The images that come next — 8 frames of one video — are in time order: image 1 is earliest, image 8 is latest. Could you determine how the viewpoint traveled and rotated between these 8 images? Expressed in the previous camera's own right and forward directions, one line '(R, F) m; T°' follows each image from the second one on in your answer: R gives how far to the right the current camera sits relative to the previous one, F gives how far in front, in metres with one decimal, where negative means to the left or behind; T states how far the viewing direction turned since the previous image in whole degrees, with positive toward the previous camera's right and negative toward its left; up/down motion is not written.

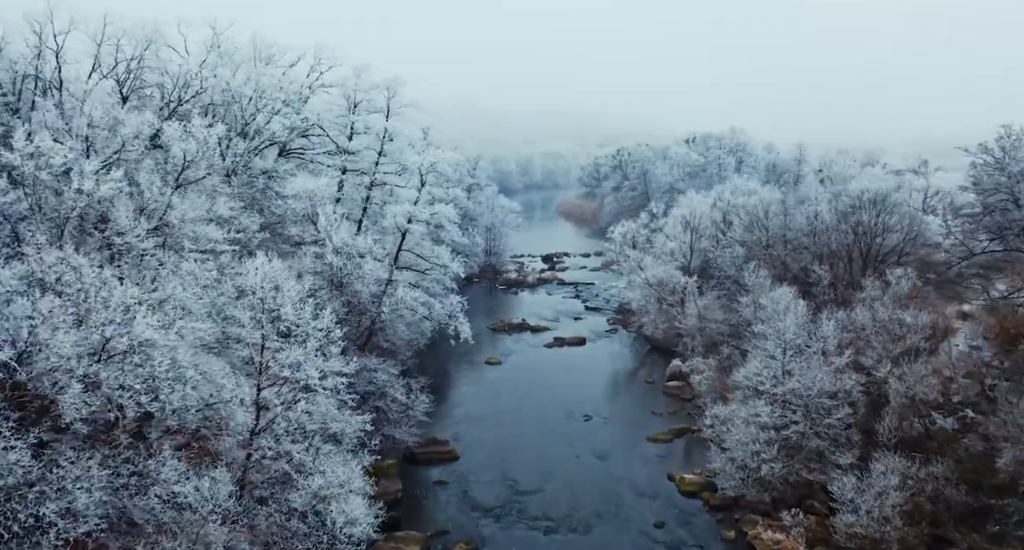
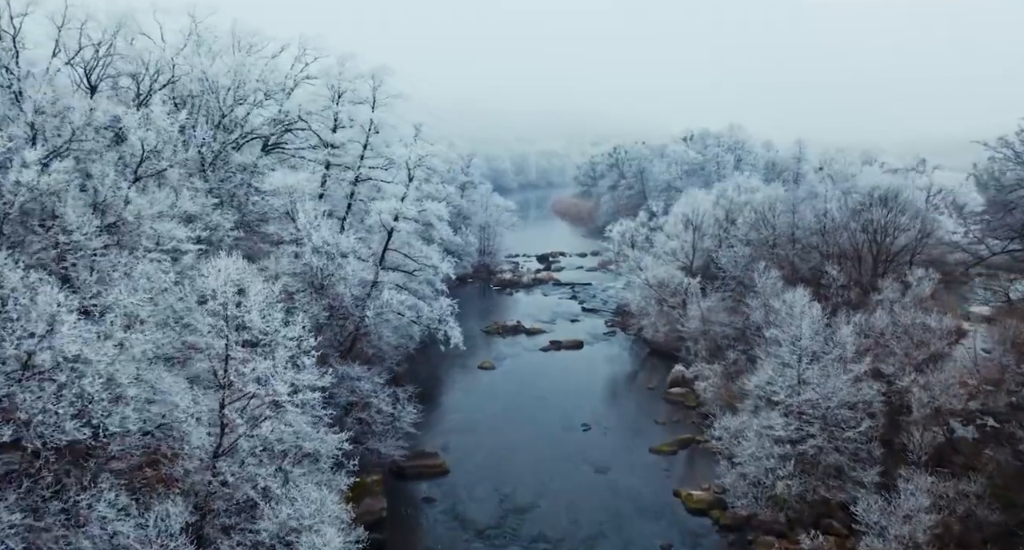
(0.0, +2.6) m; 0°
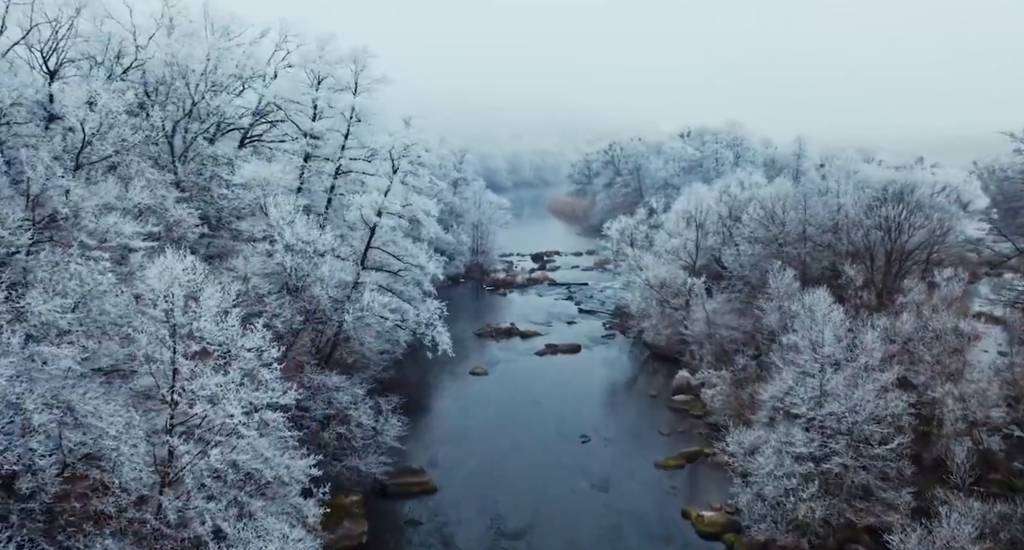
(0.0, +3.0) m; 0°
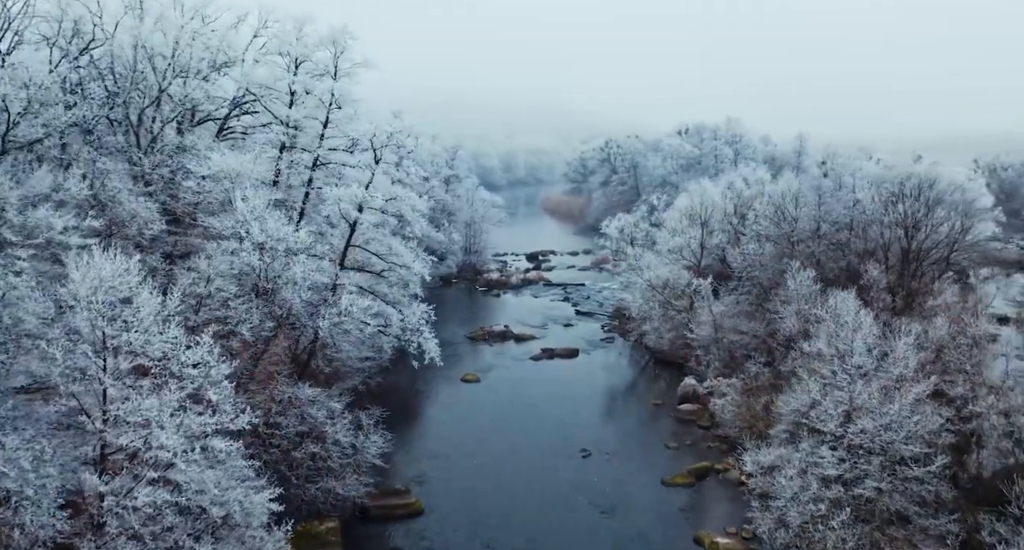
(0.0, +3.1) m; 0°
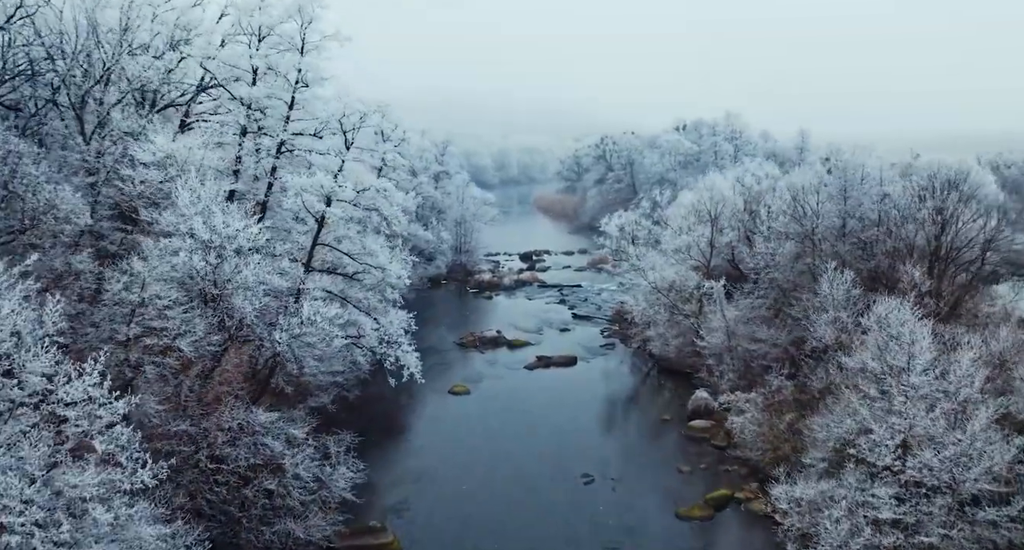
(0.0, +4.3) m; 0°
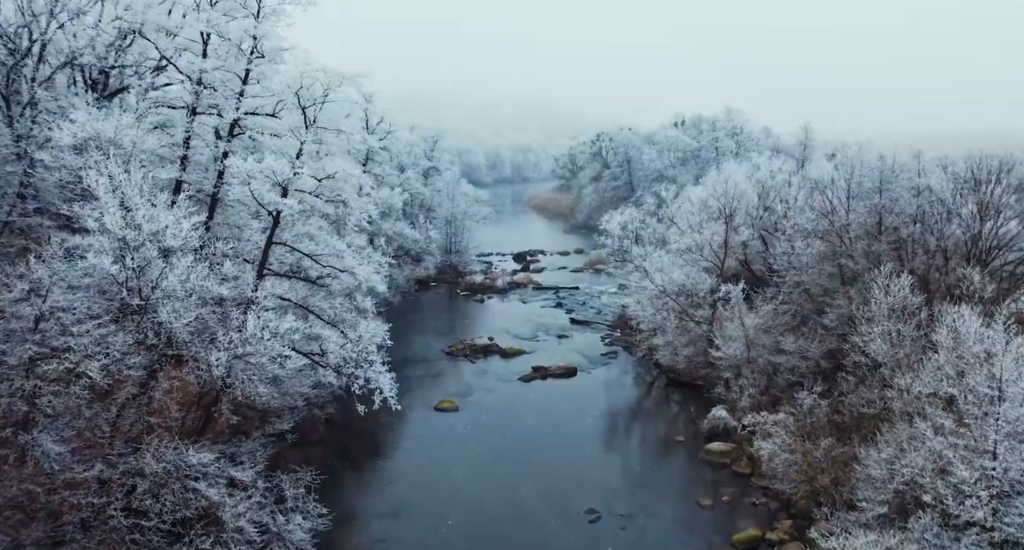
(0.0, +4.5) m; 0°
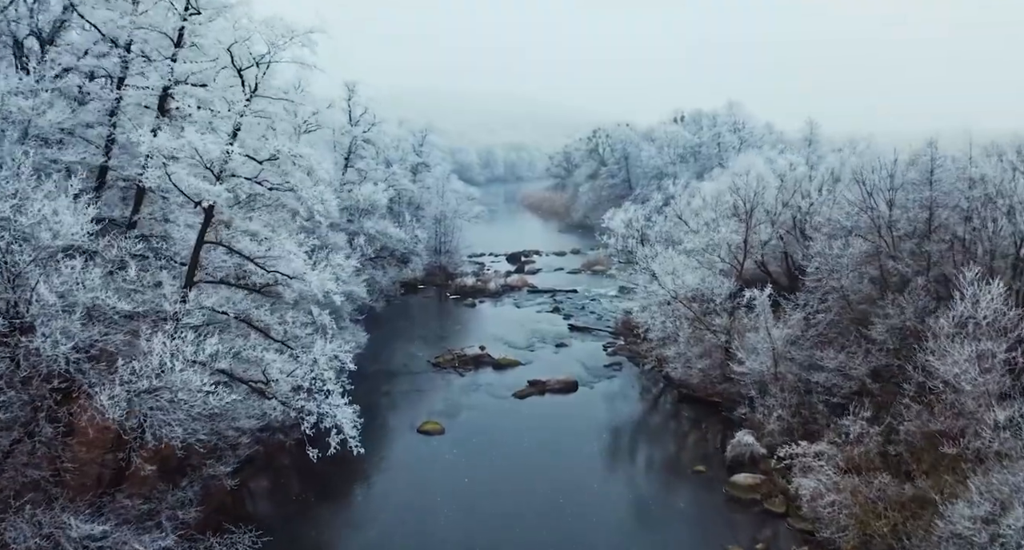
(0.0, +4.7) m; 0°
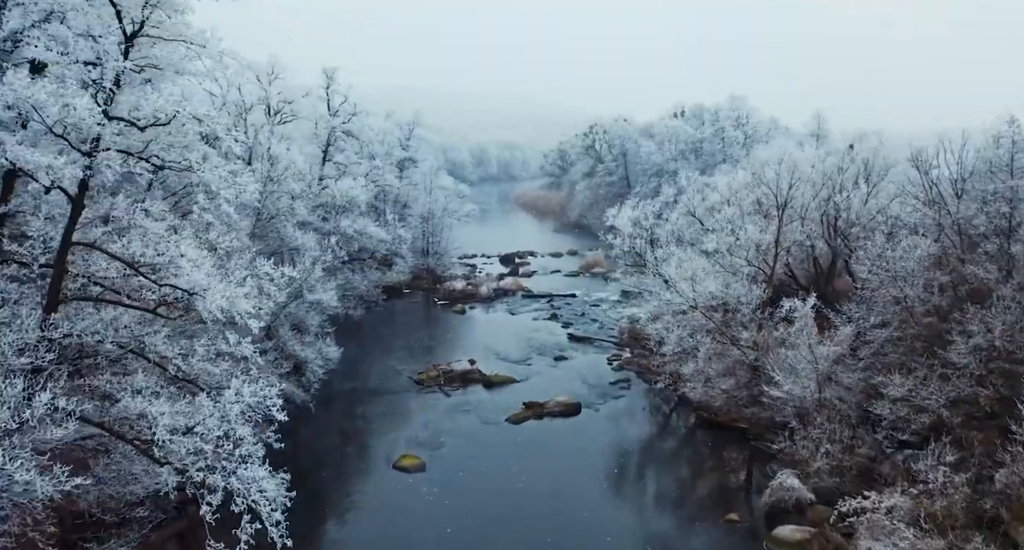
(0.0, +5.4) m; 0°
